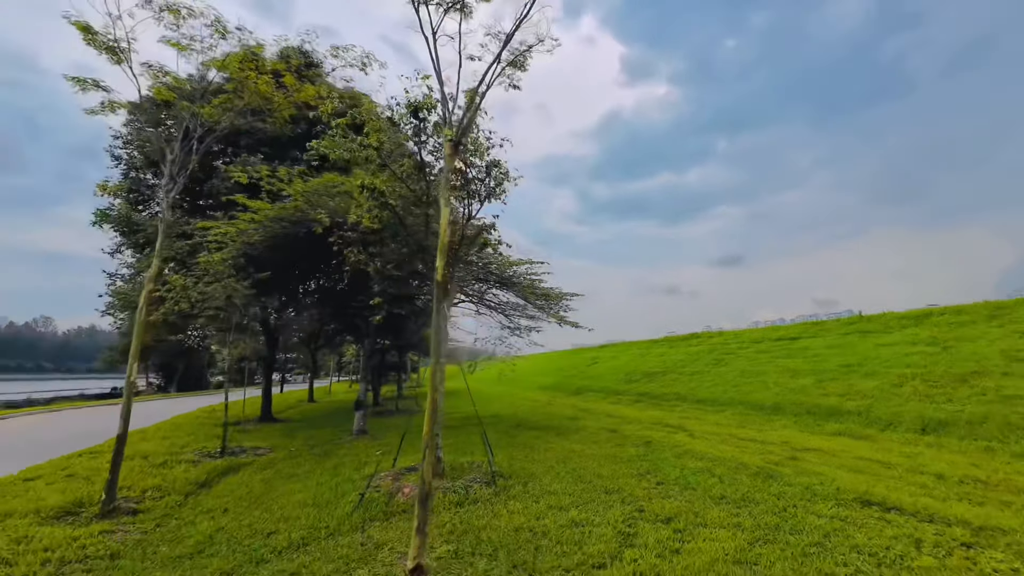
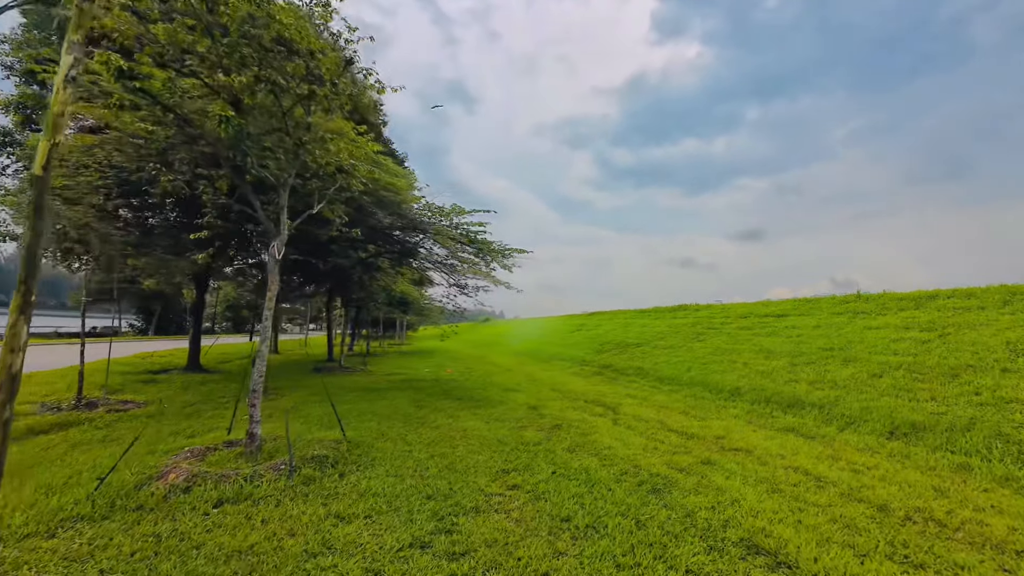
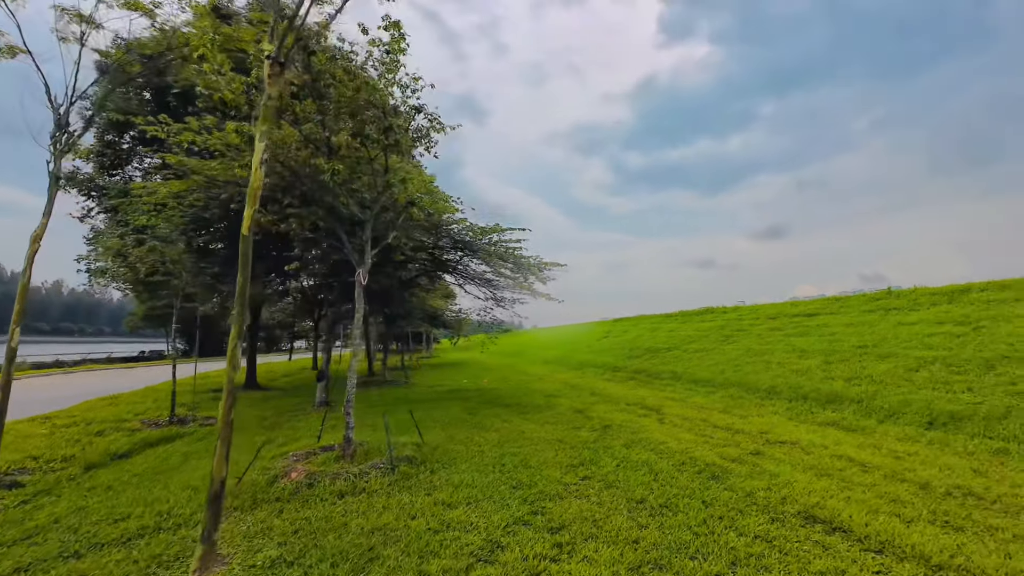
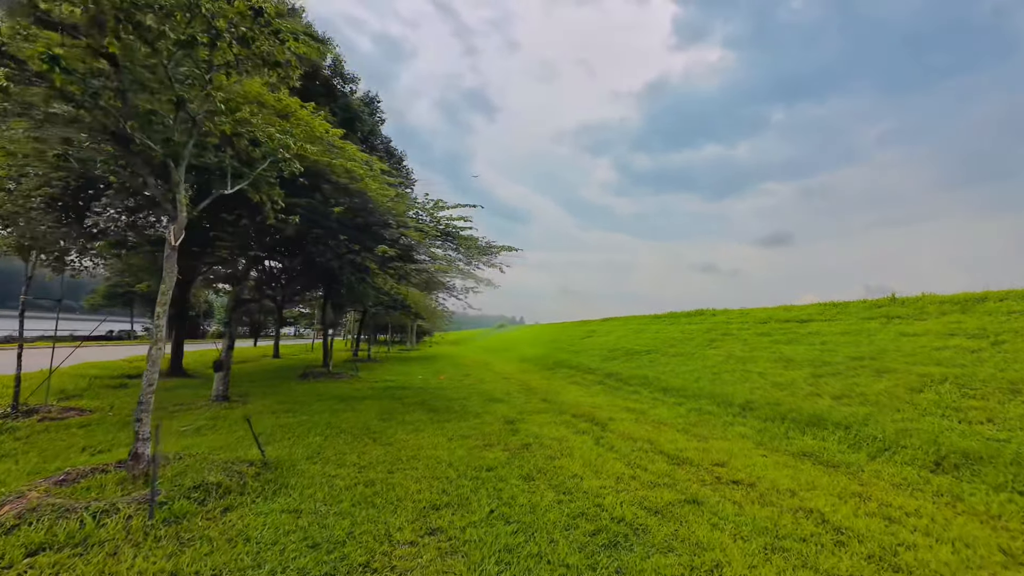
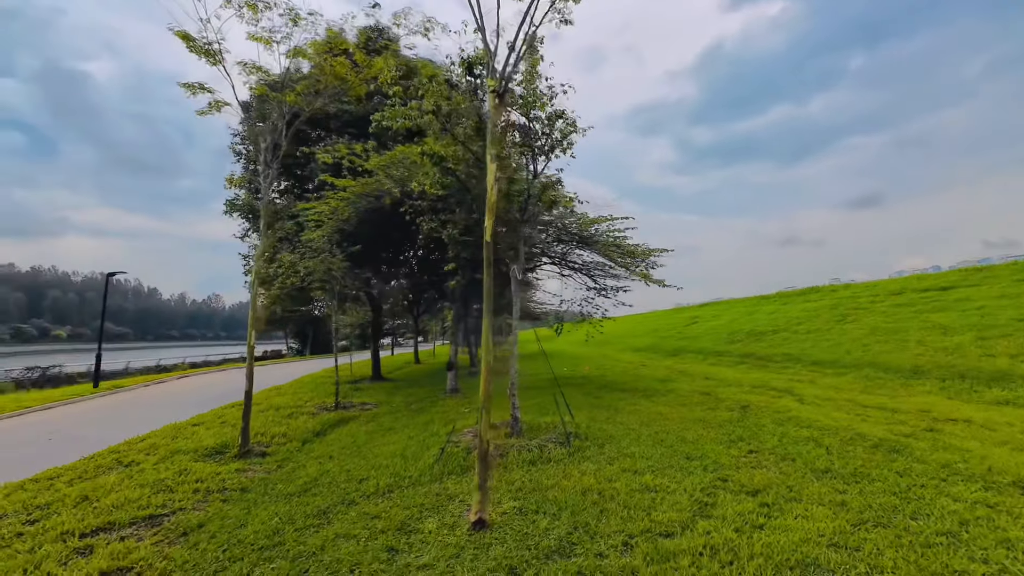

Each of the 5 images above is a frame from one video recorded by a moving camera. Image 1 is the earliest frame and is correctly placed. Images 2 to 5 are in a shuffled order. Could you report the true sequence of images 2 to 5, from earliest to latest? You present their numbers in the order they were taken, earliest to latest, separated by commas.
5, 3, 2, 4
